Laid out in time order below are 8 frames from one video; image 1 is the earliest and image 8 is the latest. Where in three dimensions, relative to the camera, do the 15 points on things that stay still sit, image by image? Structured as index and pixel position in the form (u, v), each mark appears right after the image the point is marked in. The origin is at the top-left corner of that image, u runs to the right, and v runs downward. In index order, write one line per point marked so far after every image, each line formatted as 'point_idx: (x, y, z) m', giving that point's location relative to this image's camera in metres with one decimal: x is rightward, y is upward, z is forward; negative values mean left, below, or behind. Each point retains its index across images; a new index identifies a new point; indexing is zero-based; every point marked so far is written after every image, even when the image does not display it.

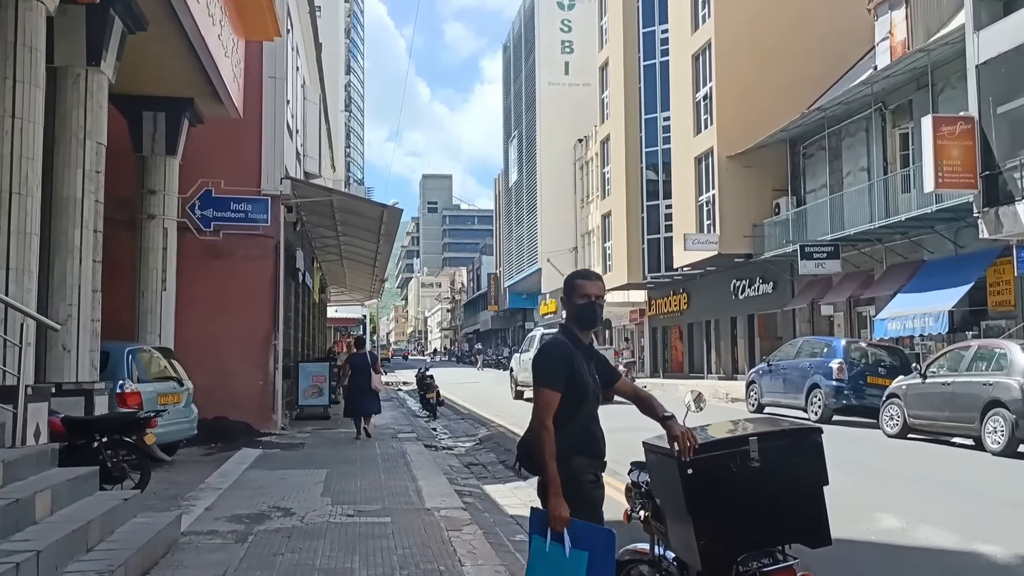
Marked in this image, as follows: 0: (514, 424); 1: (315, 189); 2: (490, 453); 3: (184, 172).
0: (0.0, -2.3, +16.8) m
1: (-3.1, +1.6, +15.8) m
2: (-0.3, -2.3, +13.7) m
3: (-5.0, +1.8, +14.9) m
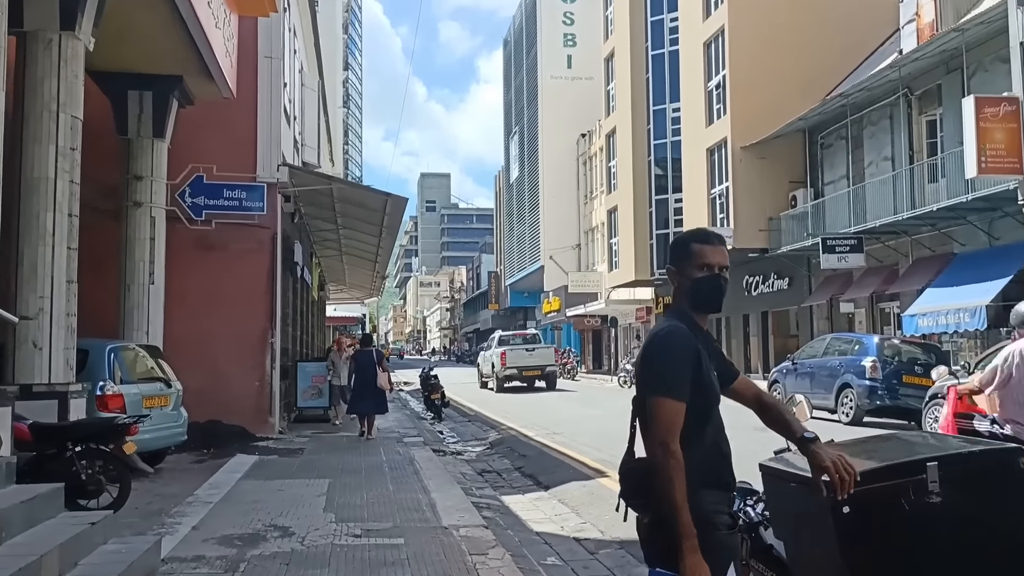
0: (+0.2, -2.2, +15.8) m
1: (-2.9, +1.6, +14.8) m
2: (-0.1, -2.2, +12.8) m
3: (-4.8, +1.8, +13.9) m
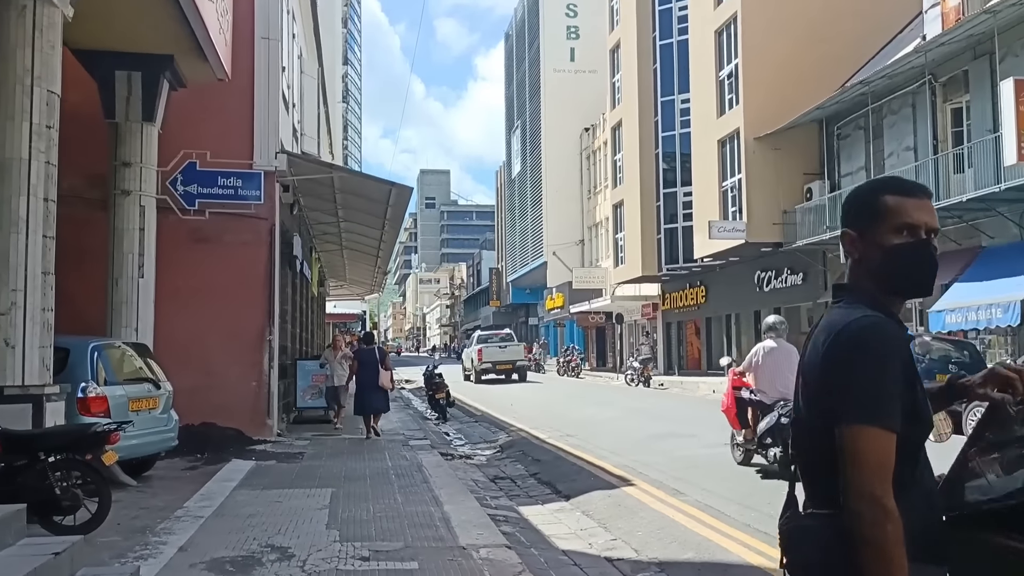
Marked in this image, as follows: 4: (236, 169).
0: (+0.4, -2.1, +15.1) m
1: (-2.8, +1.7, +14.0) m
2: (0.0, -2.1, +12.0) m
3: (-4.6, +1.9, +13.2) m
4: (-3.7, +1.7, +13.3) m
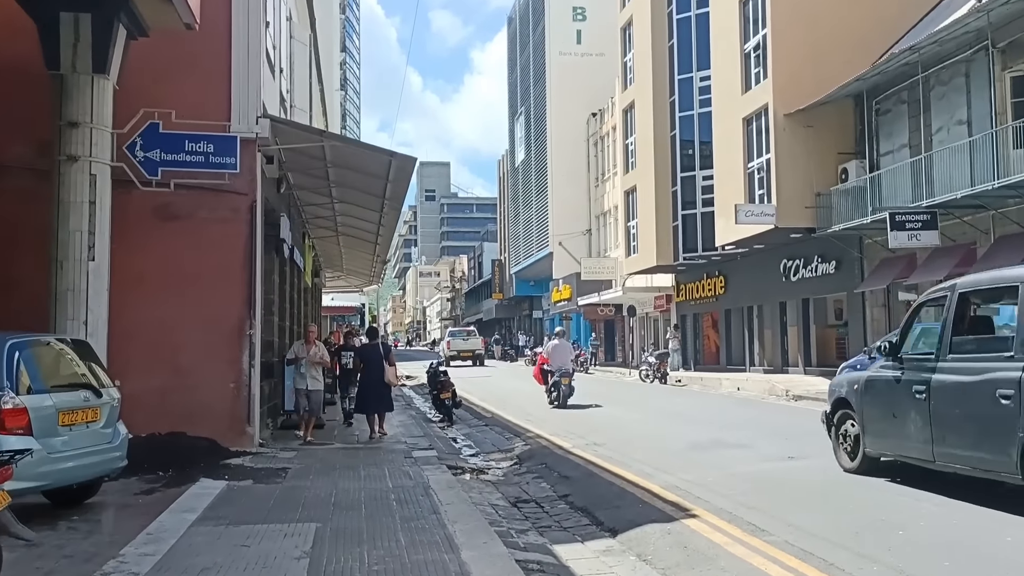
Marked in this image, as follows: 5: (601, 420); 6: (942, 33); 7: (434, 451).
0: (+0.6, -2.0, +13.2) m
1: (-2.5, +1.9, +12.2) m
2: (+0.3, -1.9, +10.1) m
3: (-4.4, +2.1, +11.3) m
4: (-3.5, +1.8, +11.4) m
5: (+1.3, -2.0, +14.7) m
6: (+7.5, +4.5, +17.5) m
7: (-0.9, -1.9, +11.9) m
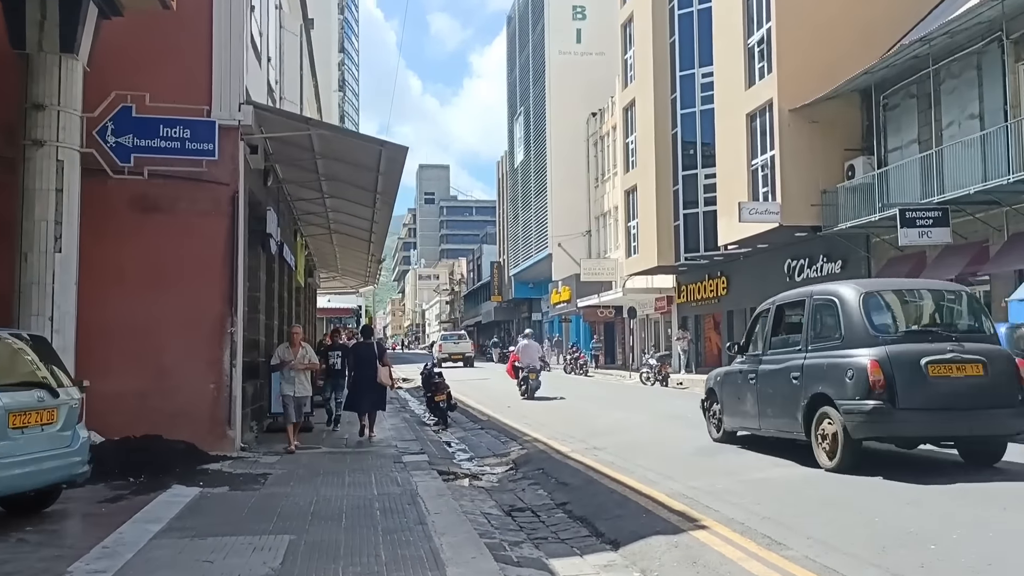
0: (+0.6, -1.9, +12.6) m
1: (-2.6, +1.9, +11.6) m
2: (+0.2, -1.9, +9.5) m
3: (-4.4, +2.1, +10.7) m
4: (-3.5, +1.9, +10.8) m
5: (+1.3, -1.9, +14.1) m
6: (+7.5, +4.5, +16.9) m
7: (-1.0, -1.9, +11.3) m
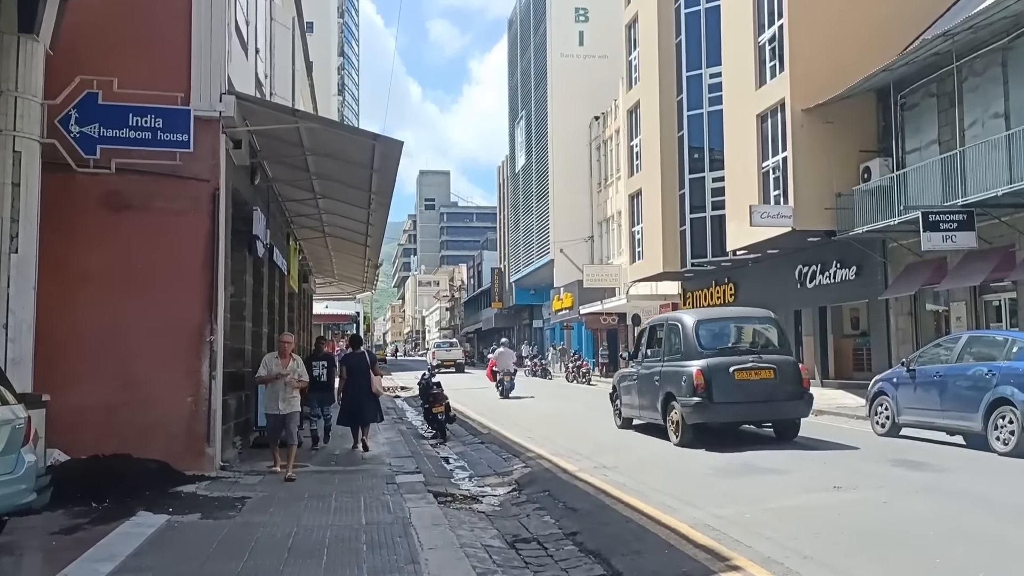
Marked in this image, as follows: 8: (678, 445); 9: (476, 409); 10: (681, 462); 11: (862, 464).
0: (+0.6, -2.0, +11.7) m
1: (-2.5, +1.9, +10.7) m
2: (+0.3, -1.9, +8.7) m
3: (-4.4, +2.1, +9.8) m
4: (-3.5, +1.8, +10.0) m
5: (+1.3, -2.0, +13.3) m
6: (+7.5, +4.4, +16.1) m
7: (-1.0, -2.0, +10.4) m
8: (+2.0, -1.9, +12.0) m
9: (-0.7, -2.4, +19.5) m
10: (+1.8, -1.9, +10.7) m
11: (+3.5, -1.7, +9.9) m
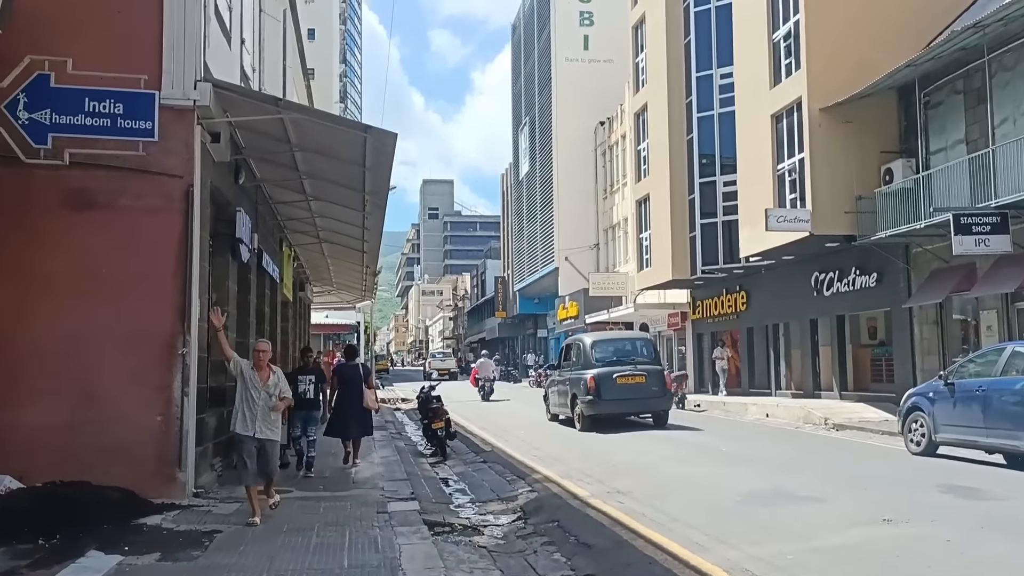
0: (+0.6, -2.1, +10.7) m
1: (-2.5, +1.8, +9.8) m
2: (+0.3, -2.0, +7.7) m
3: (-4.4, +2.0, +8.9) m
4: (-3.5, +1.8, +9.0) m
5: (+1.3, -2.1, +12.3) m
6: (+7.6, +4.3, +15.1) m
7: (-0.9, -2.0, +9.4) m
8: (+2.1, -2.0, +11.0) m
9: (-0.6, -2.5, +18.5) m
10: (+1.9, -1.9, +9.7) m
11: (+3.5, -1.8, +8.9) m
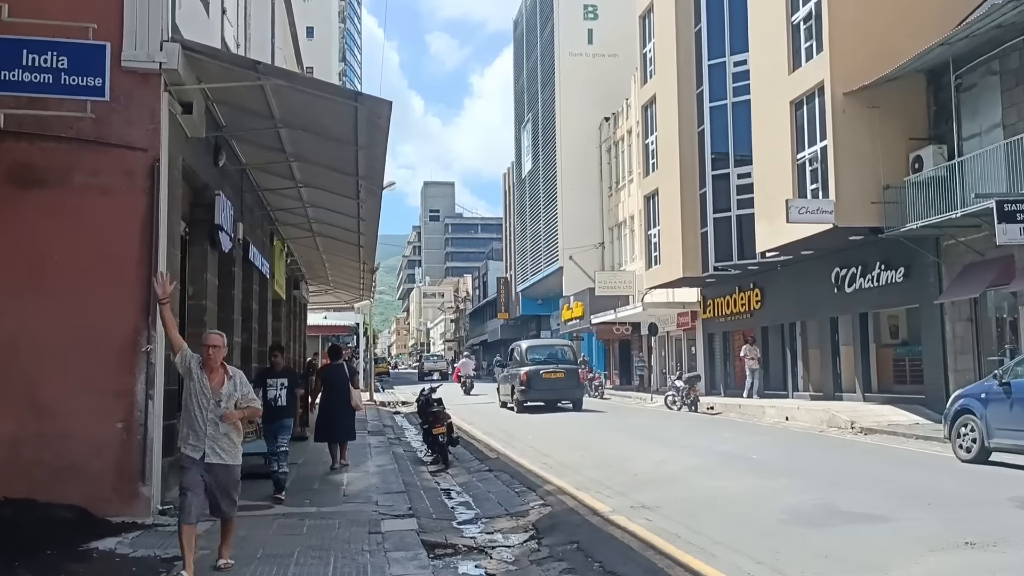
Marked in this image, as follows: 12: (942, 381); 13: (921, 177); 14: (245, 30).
0: (+0.7, -2.0, +9.6) m
1: (-2.4, +1.9, +8.6) m
2: (+0.4, -1.9, +6.5) m
3: (-4.3, +2.1, +7.8) m
4: (-3.4, +1.9, +7.9) m
5: (+1.4, -2.0, +11.1) m
6: (+7.7, +4.4, +14.0) m
7: (-0.8, -1.9, +8.2) m
8: (+2.2, -1.9, +9.9) m
9: (-0.5, -2.4, +17.4) m
10: (+2.0, -1.8, +8.6) m
11: (+3.6, -1.7, +7.7) m
12: (+8.0, -1.7, +18.7) m
13: (+7.4, +2.0, +18.0) m
14: (-3.5, +3.4, +13.2) m
